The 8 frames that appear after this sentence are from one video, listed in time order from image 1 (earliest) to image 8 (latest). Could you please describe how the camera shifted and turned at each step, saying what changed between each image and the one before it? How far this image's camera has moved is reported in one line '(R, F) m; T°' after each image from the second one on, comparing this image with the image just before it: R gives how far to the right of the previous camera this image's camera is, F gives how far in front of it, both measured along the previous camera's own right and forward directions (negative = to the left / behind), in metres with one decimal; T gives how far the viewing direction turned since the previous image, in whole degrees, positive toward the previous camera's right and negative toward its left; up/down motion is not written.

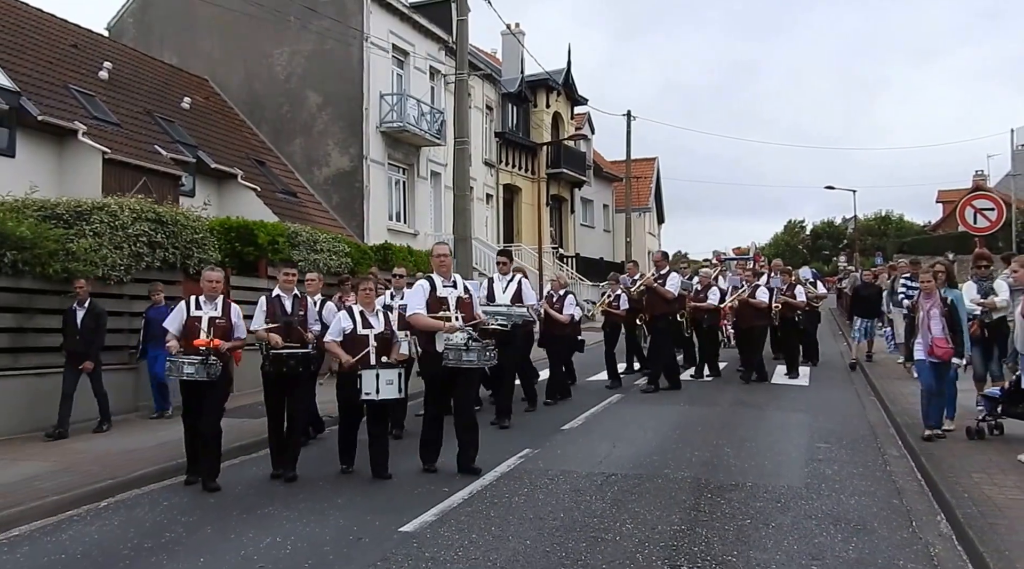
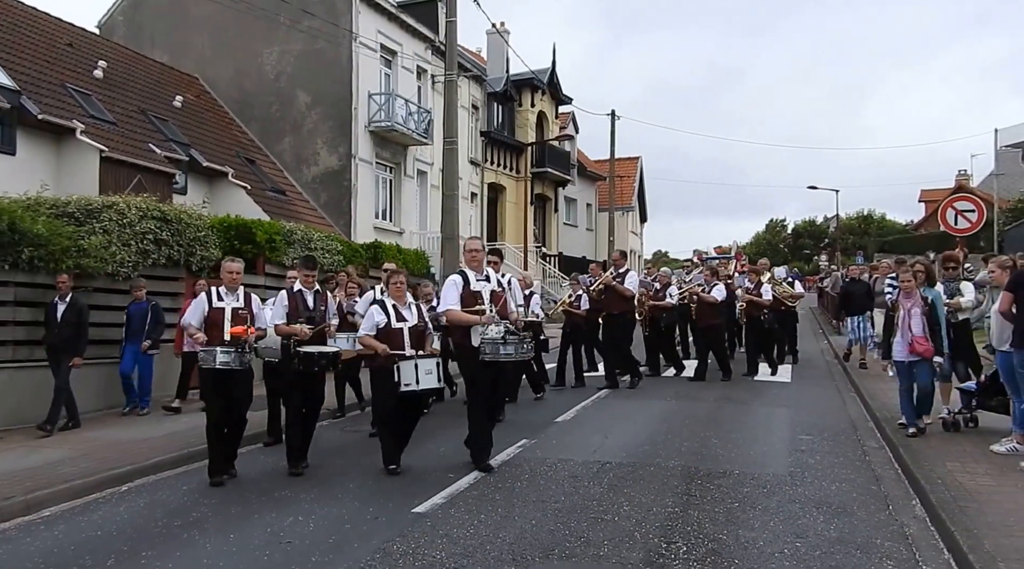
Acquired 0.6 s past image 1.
(-0.2, -0.4) m; +1°
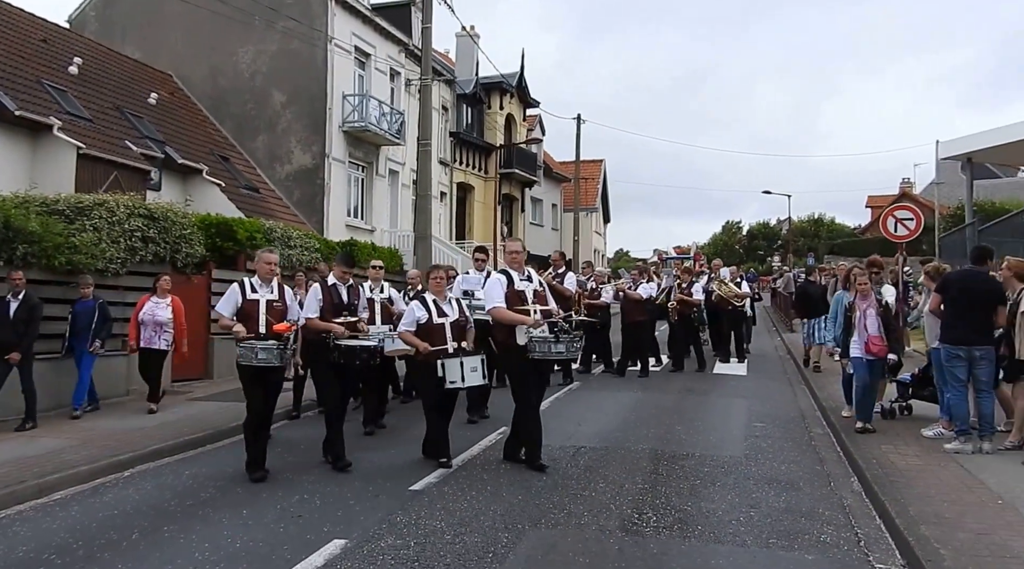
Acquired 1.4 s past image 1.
(-0.2, -0.7) m; +2°
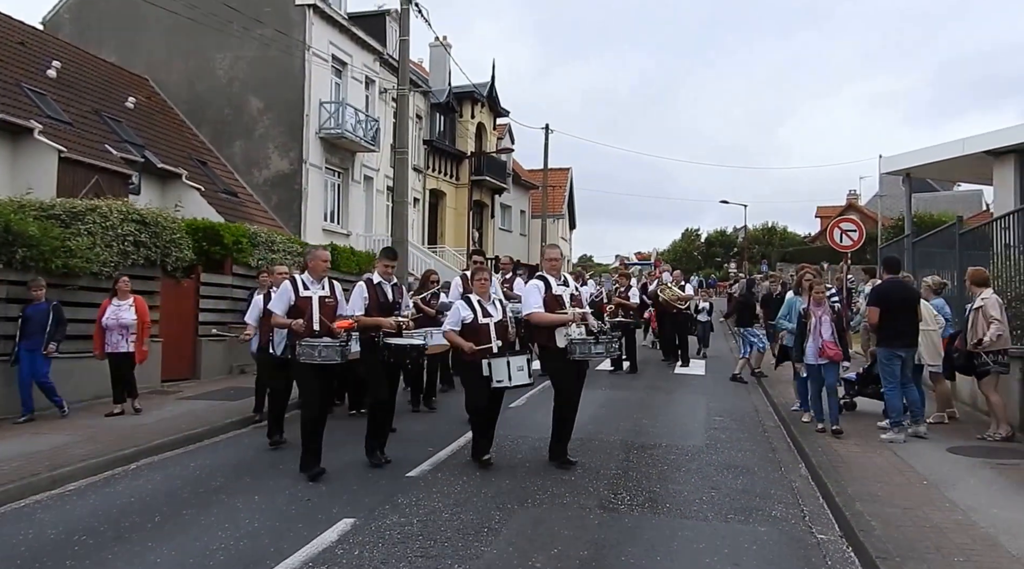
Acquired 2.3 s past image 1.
(-0.2, -0.7) m; +2°
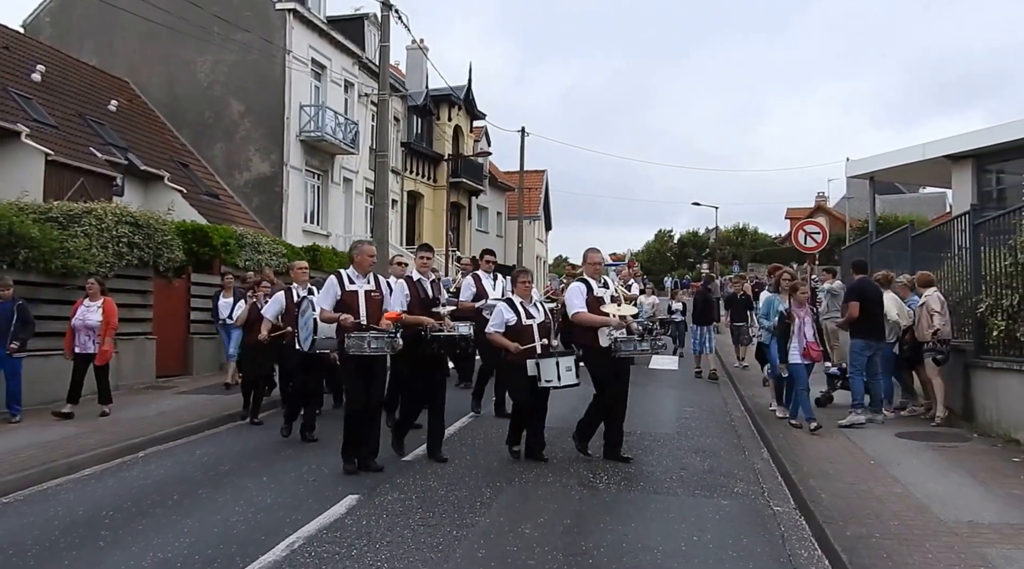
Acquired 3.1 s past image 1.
(-0.1, -0.7) m; +2°
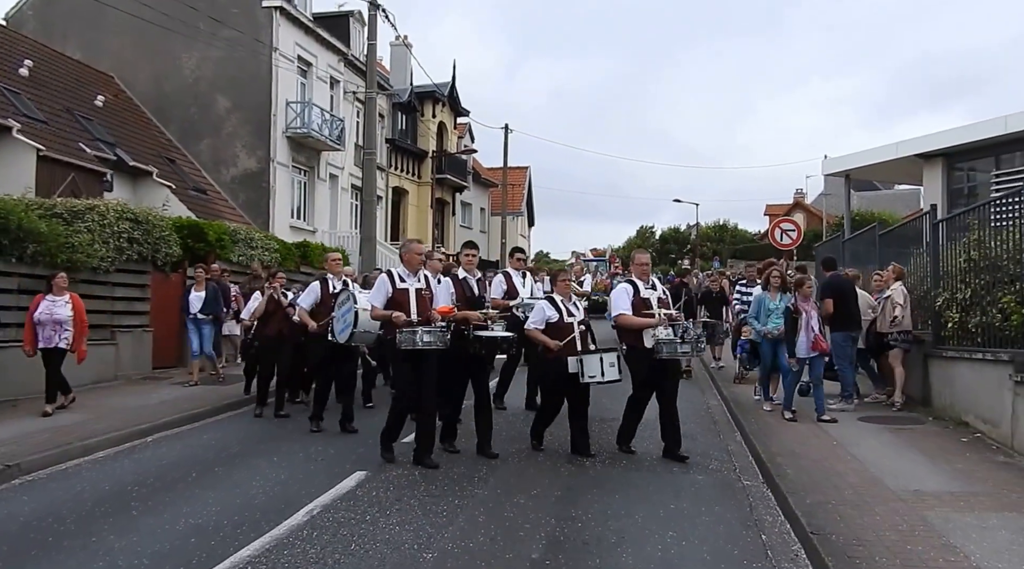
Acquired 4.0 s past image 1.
(-0.1, -0.6) m; +1°
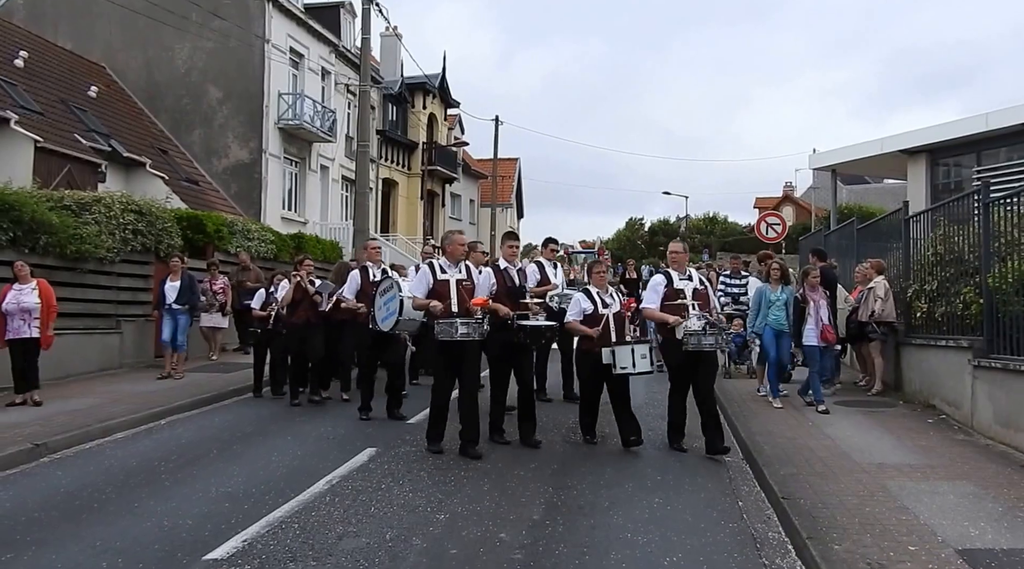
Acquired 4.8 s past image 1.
(-0.1, -0.6) m; +1°
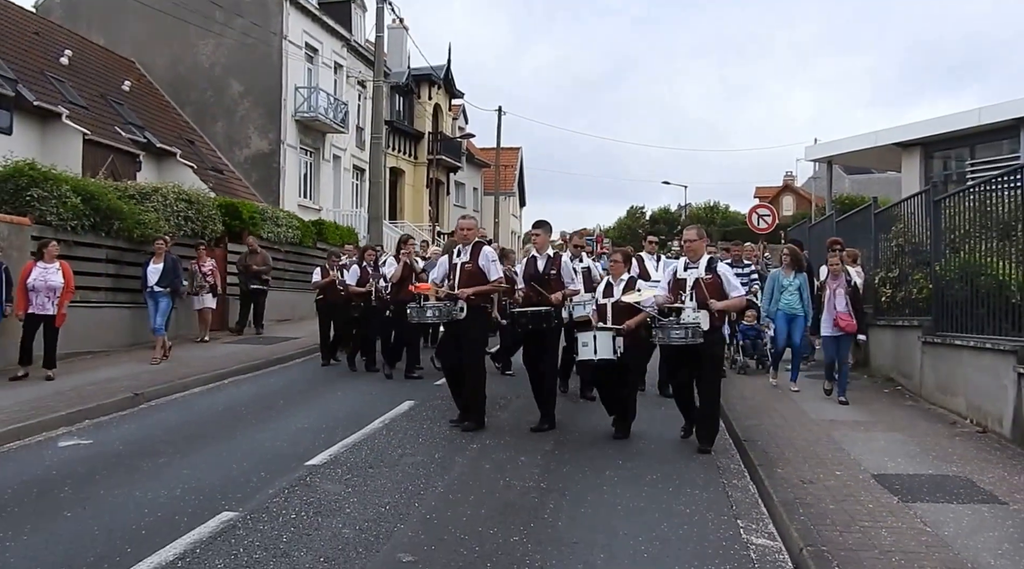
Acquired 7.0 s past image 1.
(-0.2, -1.6) m; 0°
